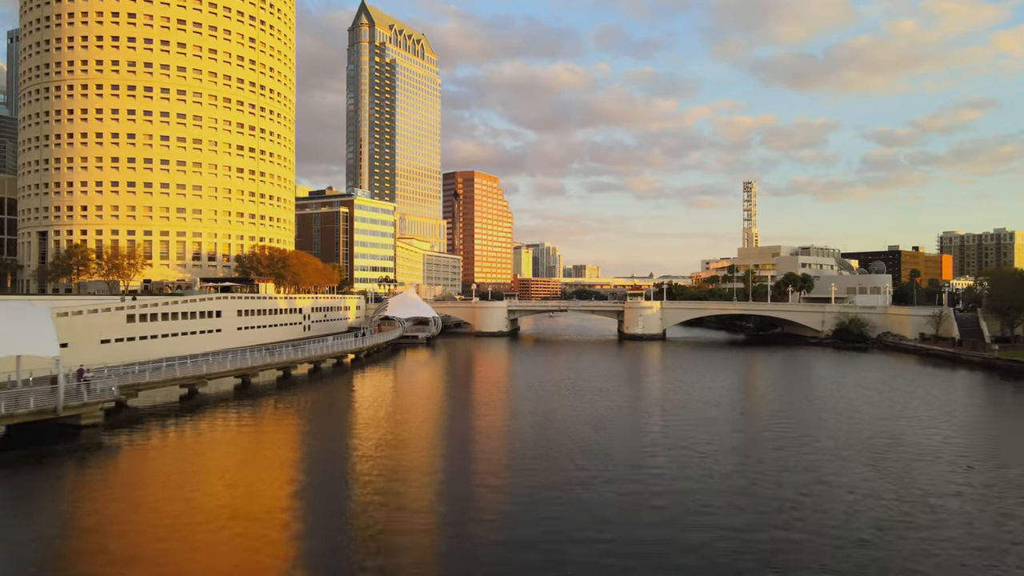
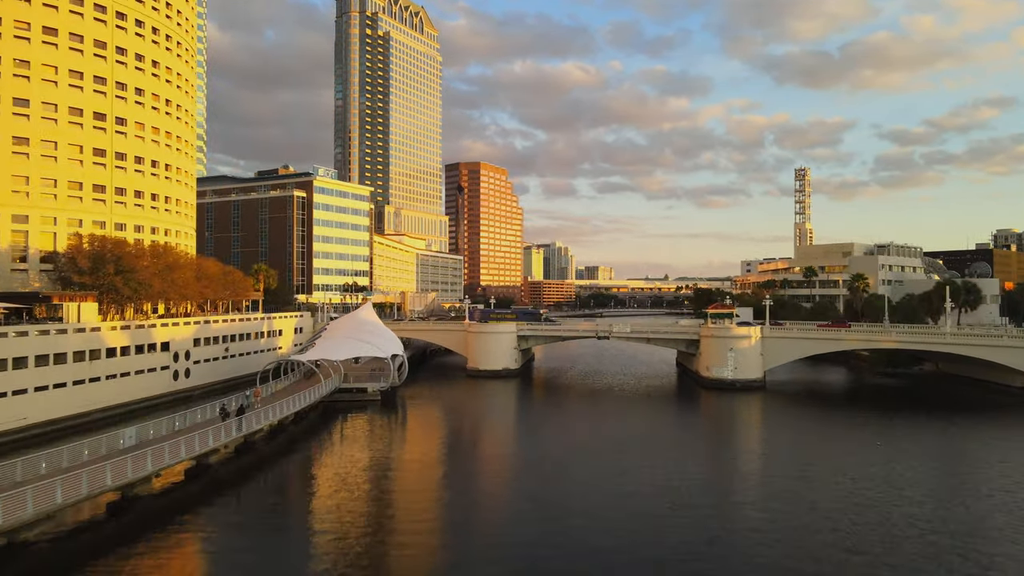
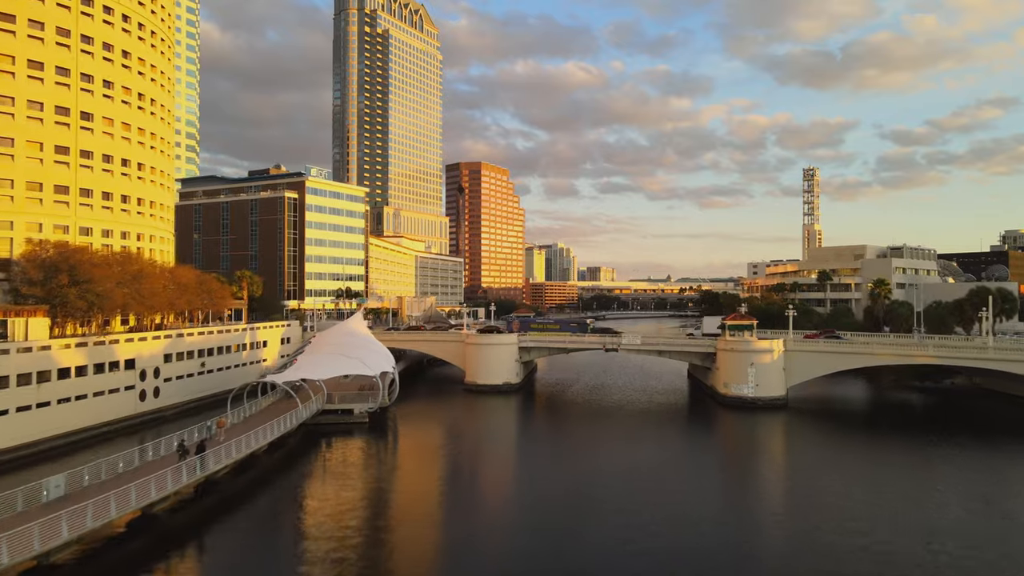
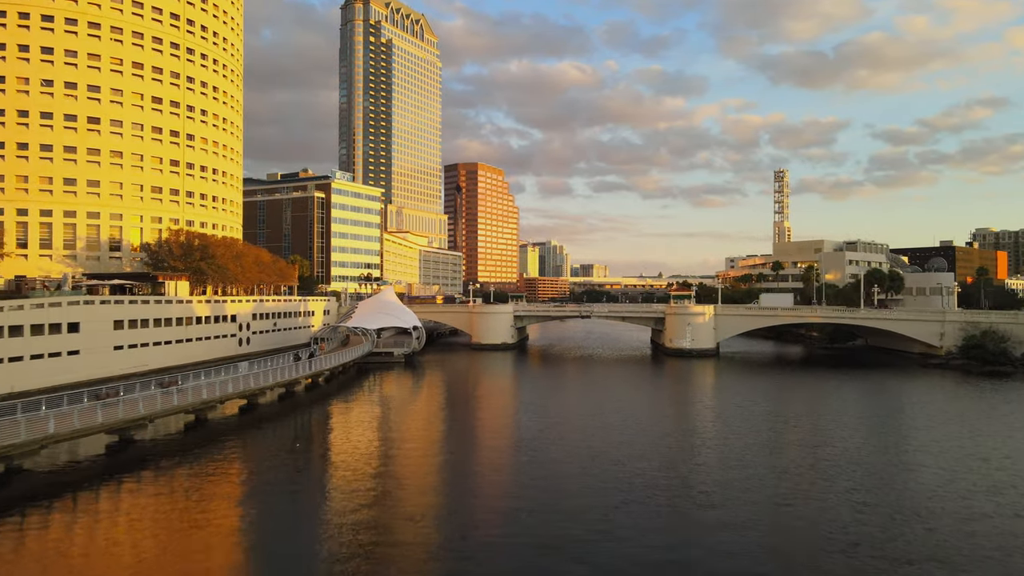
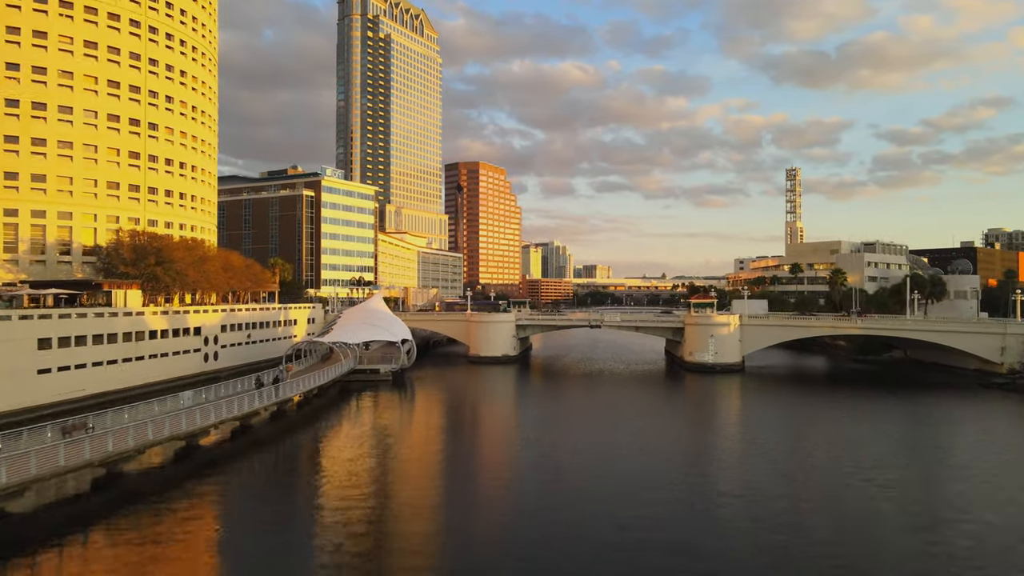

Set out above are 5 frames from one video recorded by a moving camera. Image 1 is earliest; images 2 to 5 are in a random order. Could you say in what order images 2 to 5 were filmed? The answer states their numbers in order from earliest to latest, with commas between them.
4, 5, 2, 3
